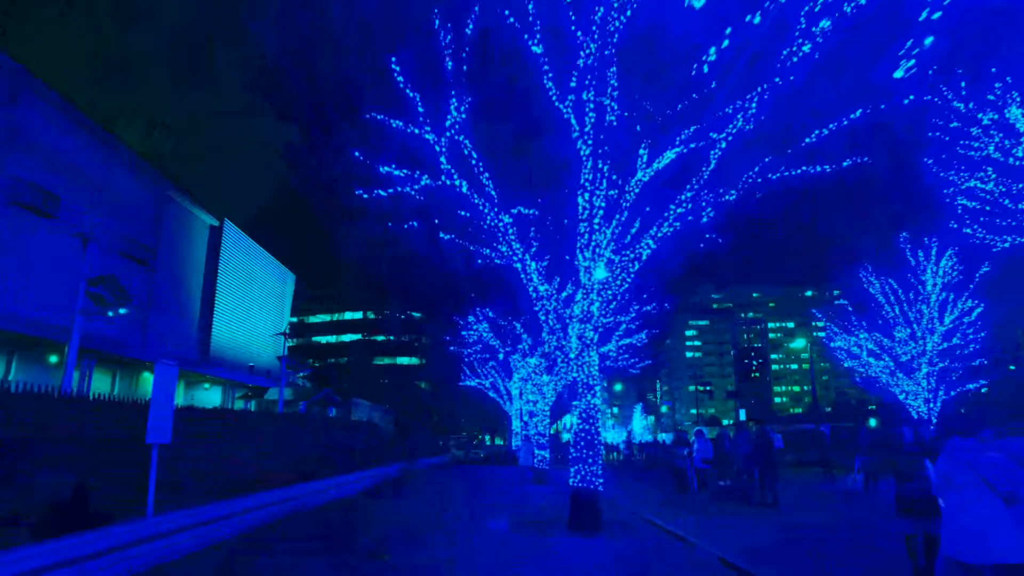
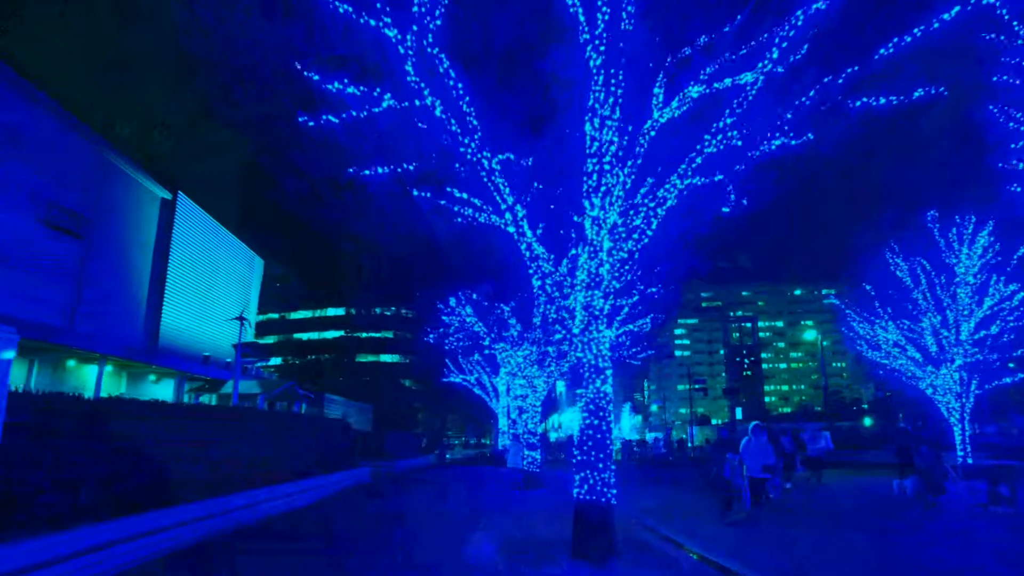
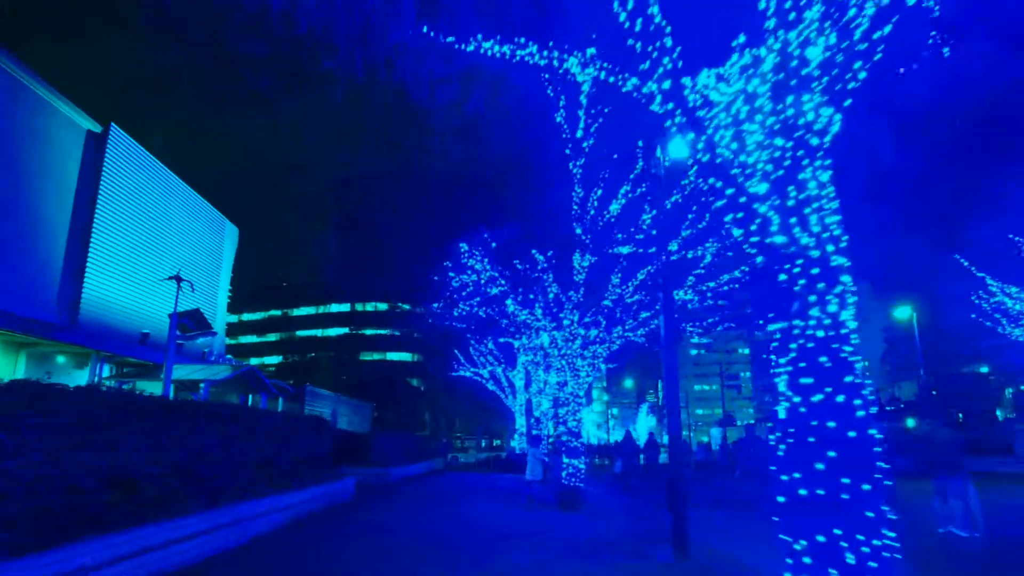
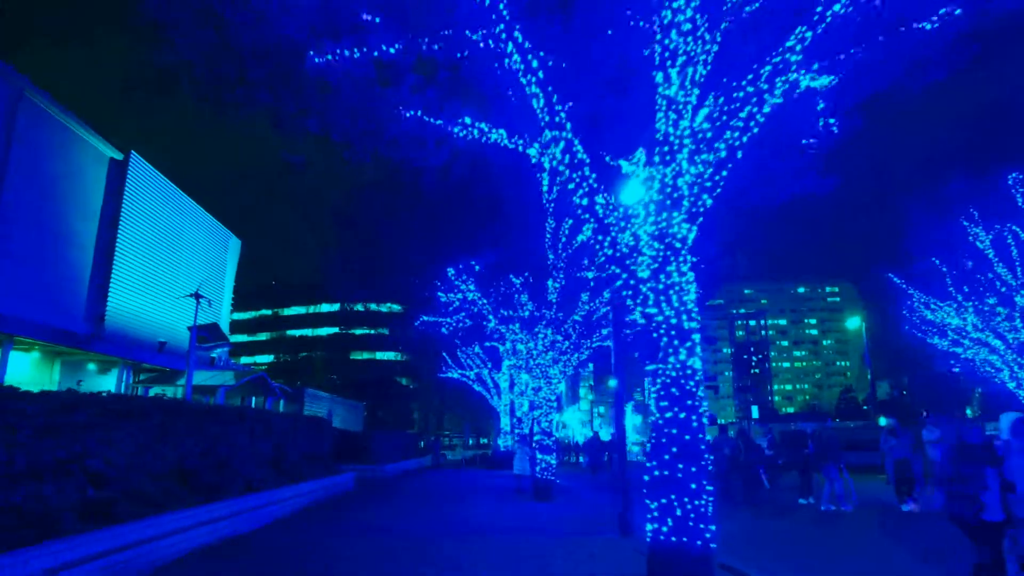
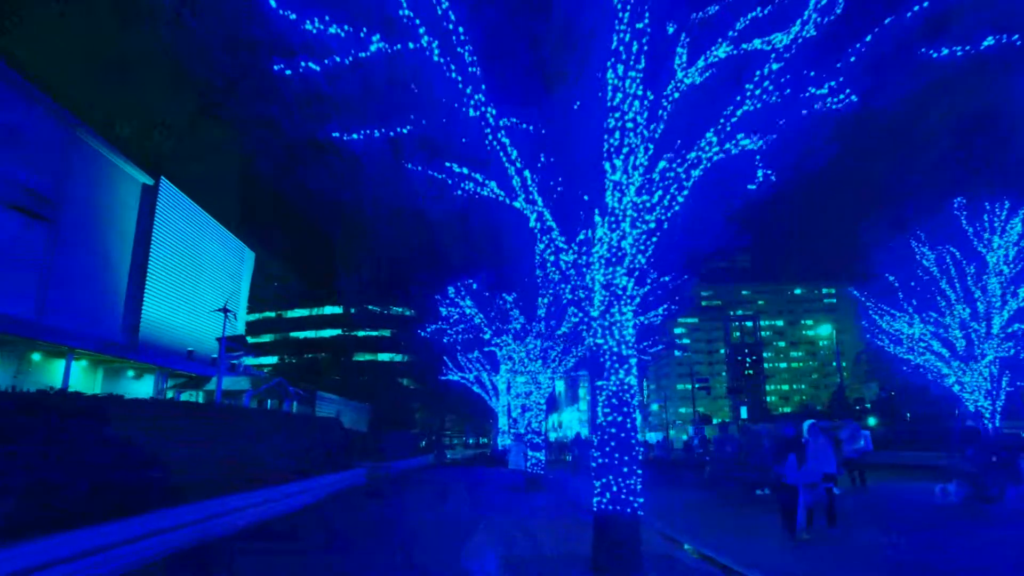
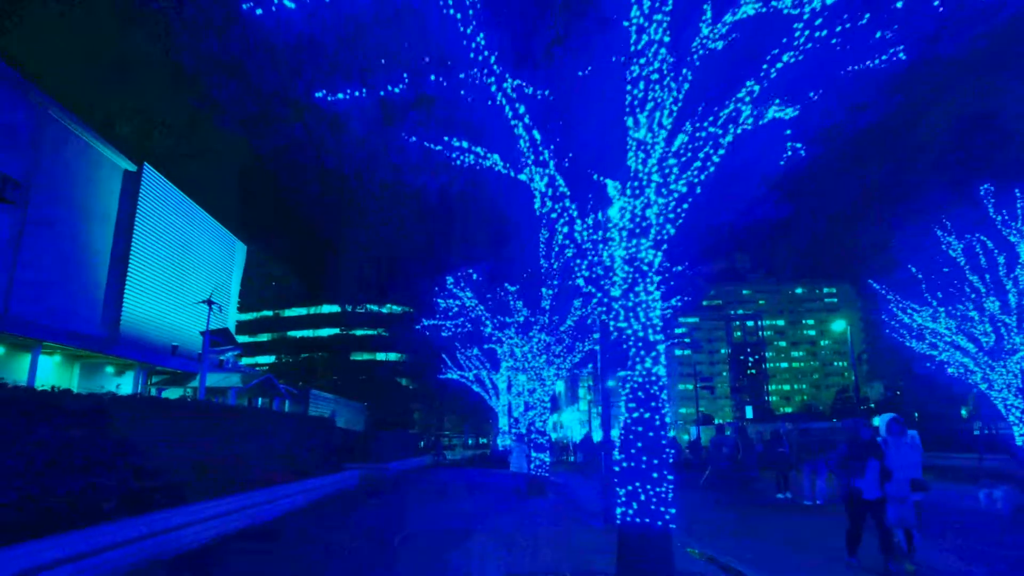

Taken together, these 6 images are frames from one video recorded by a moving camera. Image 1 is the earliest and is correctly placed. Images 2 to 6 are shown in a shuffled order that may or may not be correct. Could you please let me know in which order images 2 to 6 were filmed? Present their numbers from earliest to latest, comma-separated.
2, 5, 6, 4, 3
